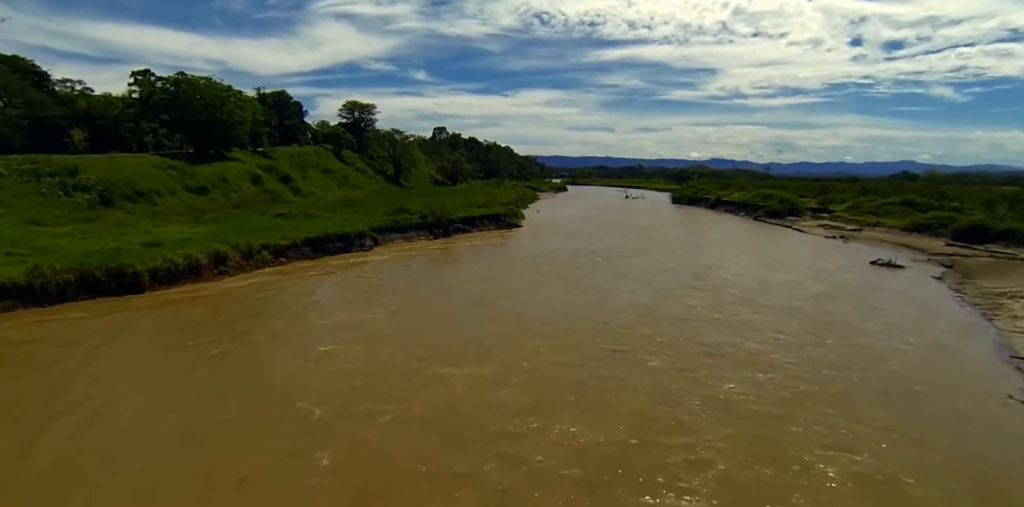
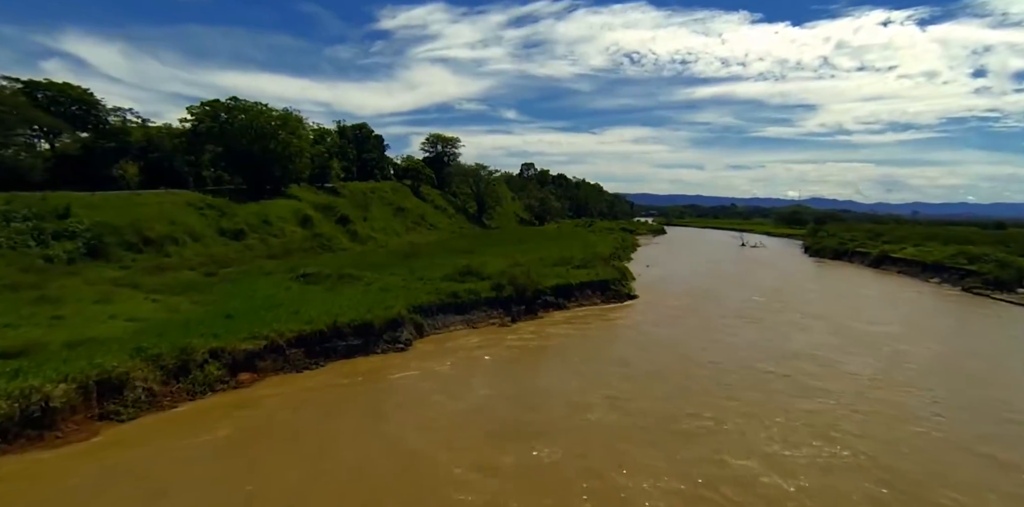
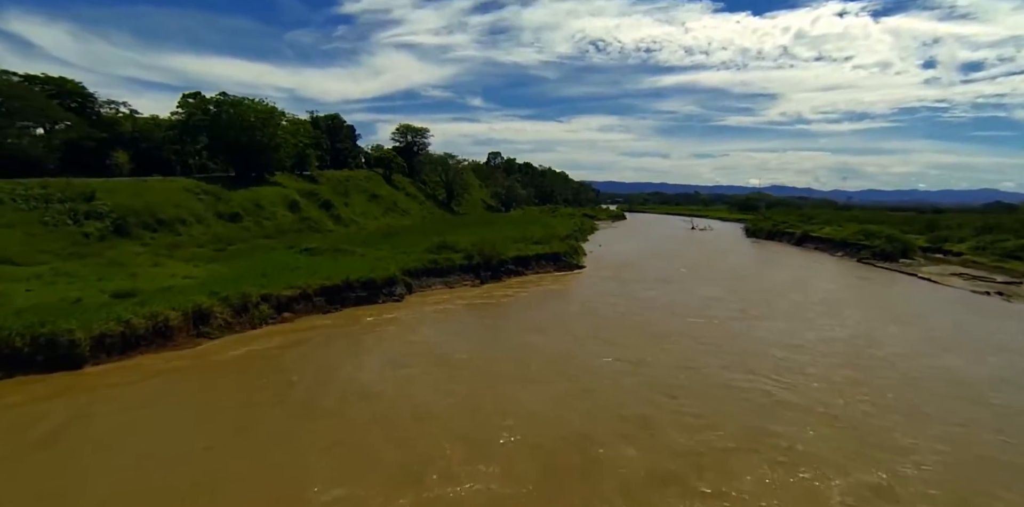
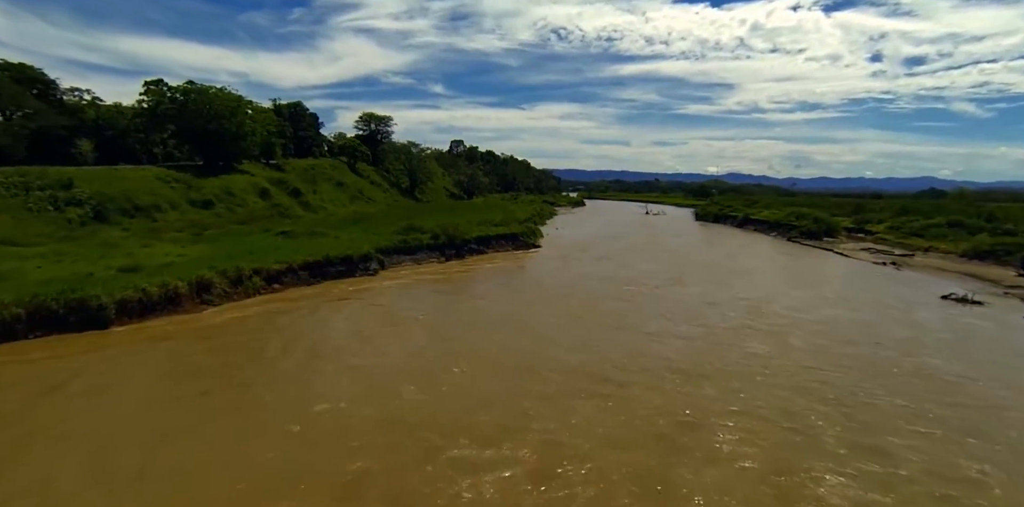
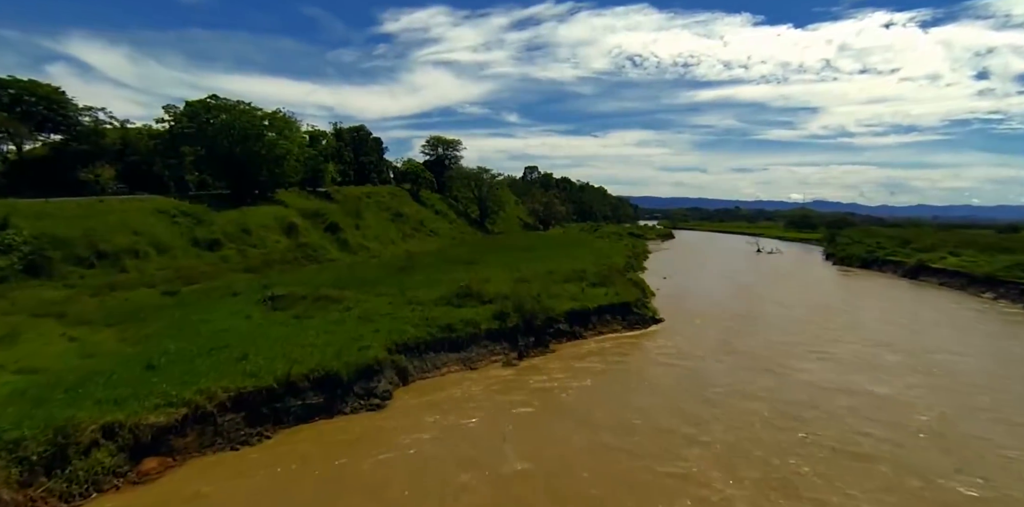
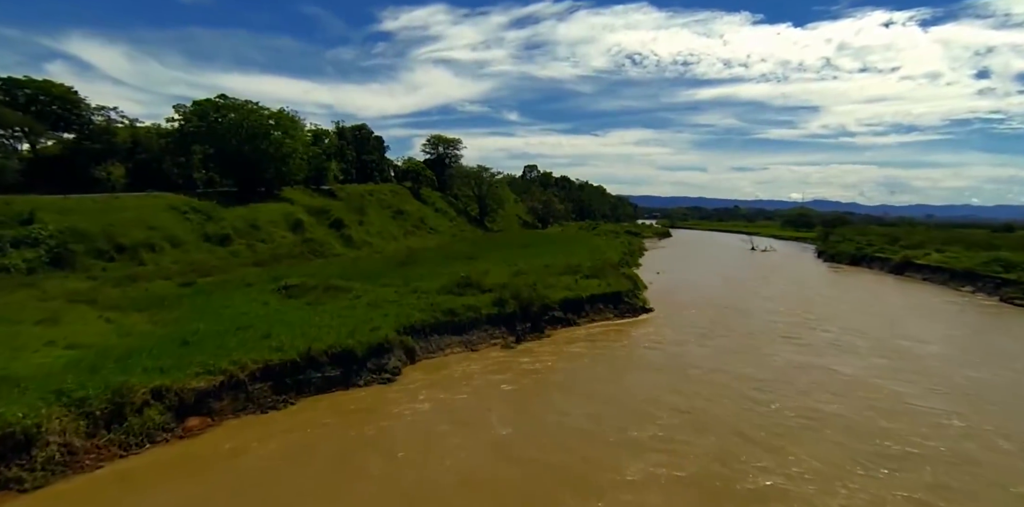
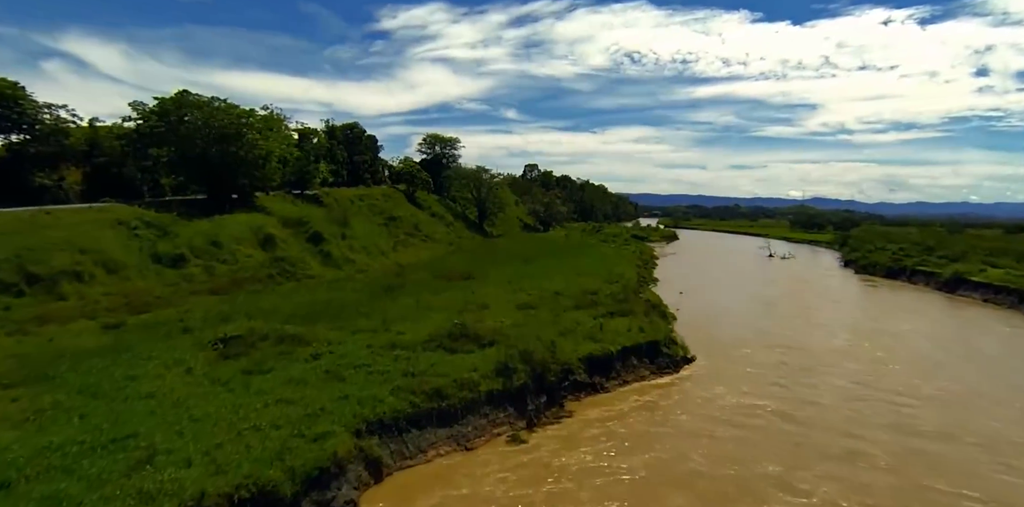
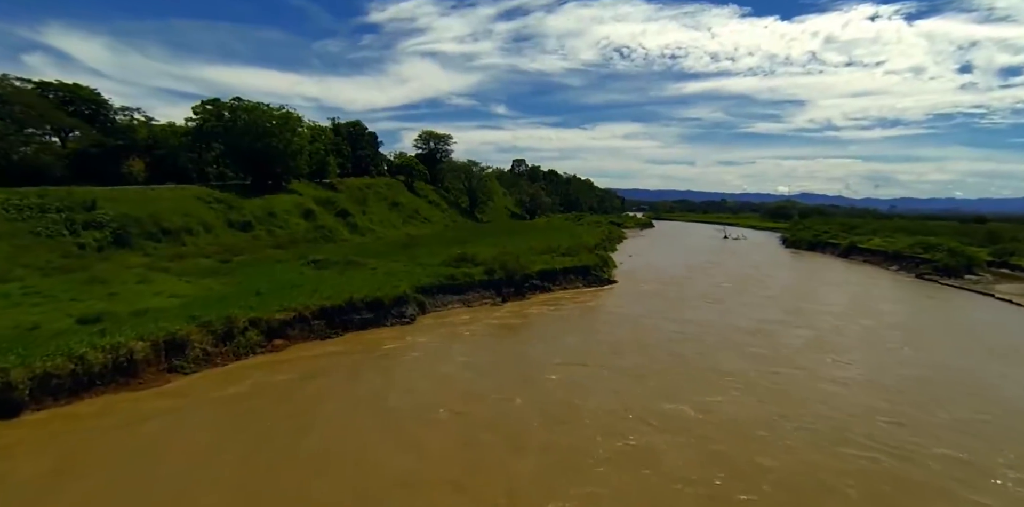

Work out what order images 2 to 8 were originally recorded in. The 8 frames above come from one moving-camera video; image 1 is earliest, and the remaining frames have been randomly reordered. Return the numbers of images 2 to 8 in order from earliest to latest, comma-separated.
4, 3, 8, 2, 6, 5, 7
